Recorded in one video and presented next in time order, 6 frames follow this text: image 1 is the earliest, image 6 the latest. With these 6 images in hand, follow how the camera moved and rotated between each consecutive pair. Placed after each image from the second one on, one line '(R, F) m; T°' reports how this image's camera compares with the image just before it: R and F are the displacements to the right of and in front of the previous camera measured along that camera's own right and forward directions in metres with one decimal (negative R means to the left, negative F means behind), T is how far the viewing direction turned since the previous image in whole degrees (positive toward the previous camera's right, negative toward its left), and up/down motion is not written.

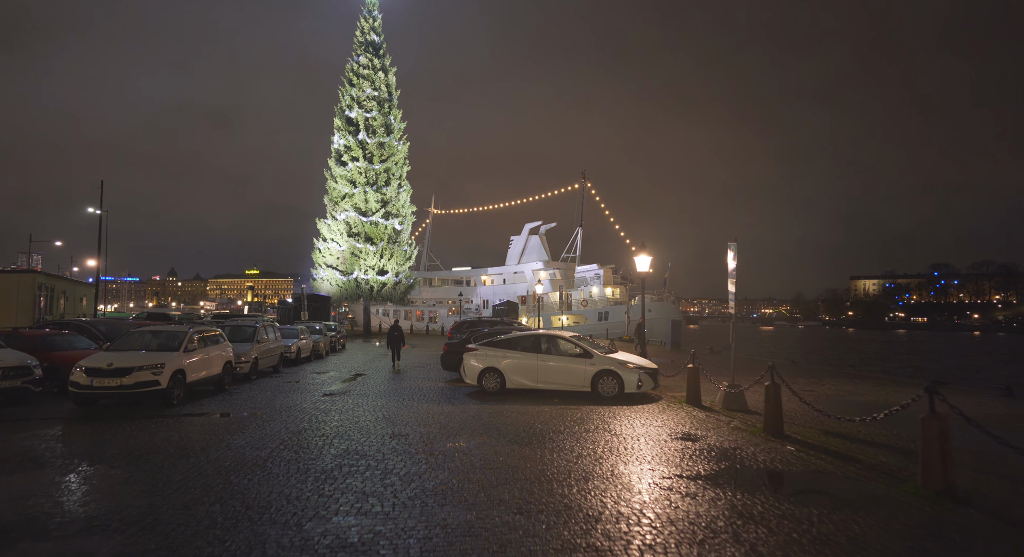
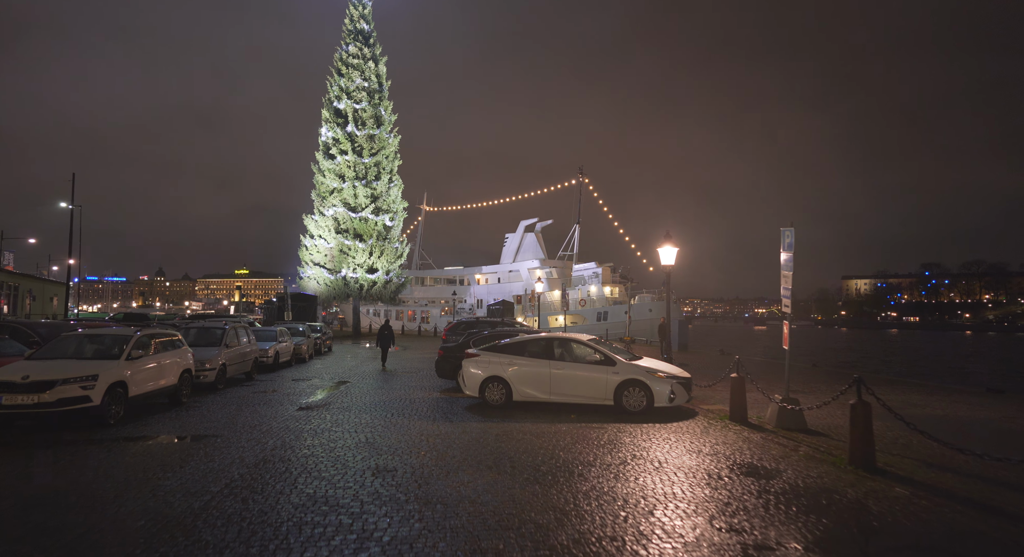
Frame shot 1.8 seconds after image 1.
(-0.3, +1.8) m; +1°
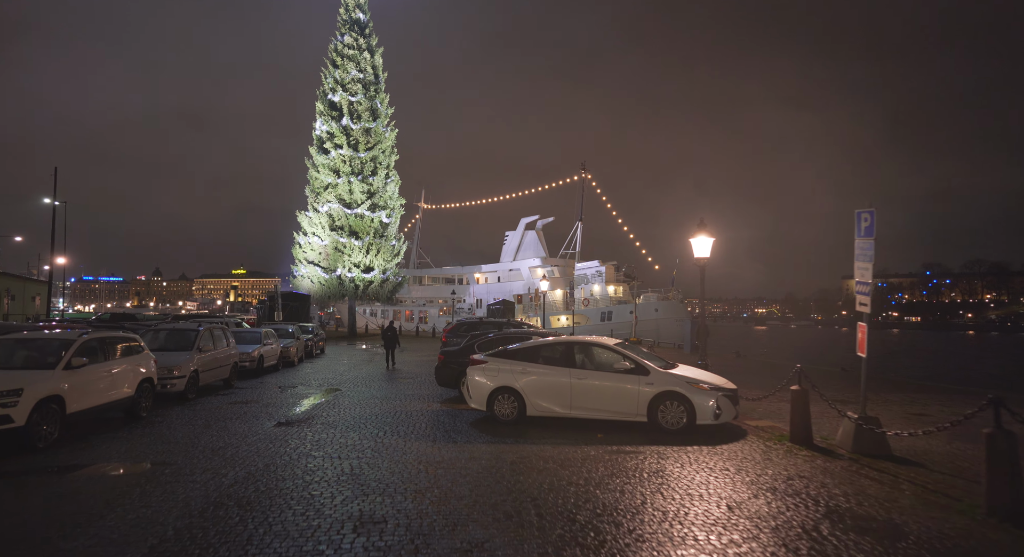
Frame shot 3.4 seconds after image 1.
(-0.3, +1.5) m; 0°
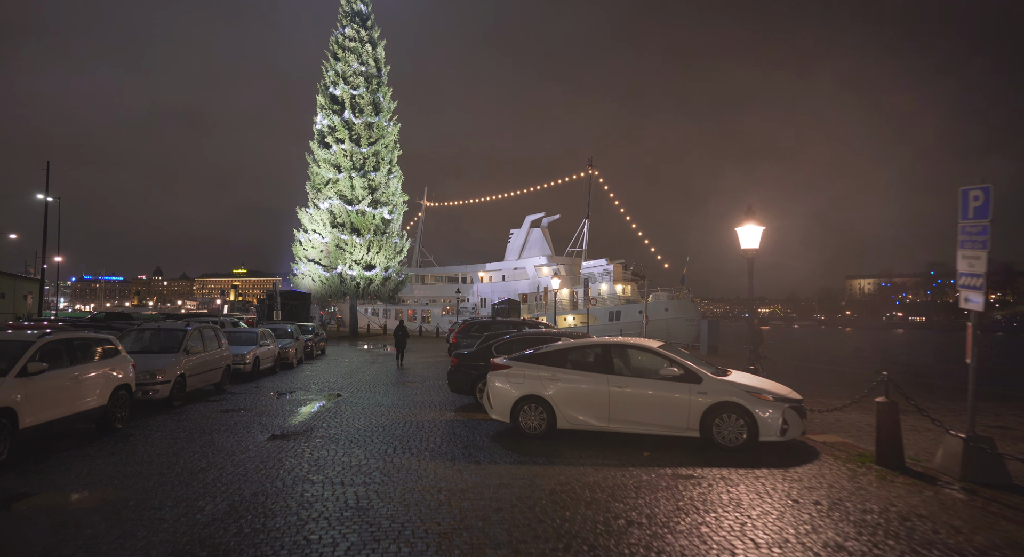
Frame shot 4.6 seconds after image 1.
(-0.4, +1.2) m; 0°
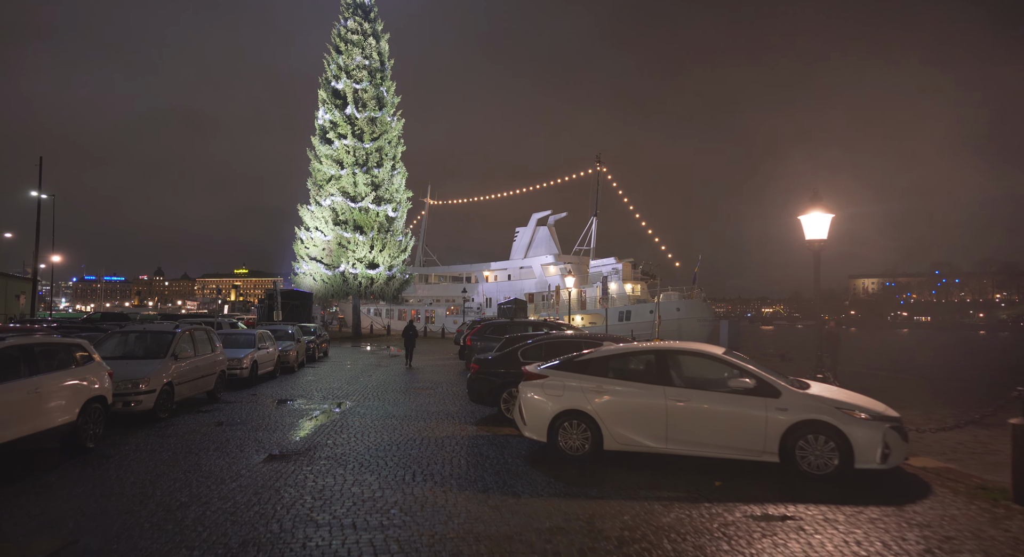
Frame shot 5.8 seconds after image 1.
(-0.5, +1.2) m; 0°
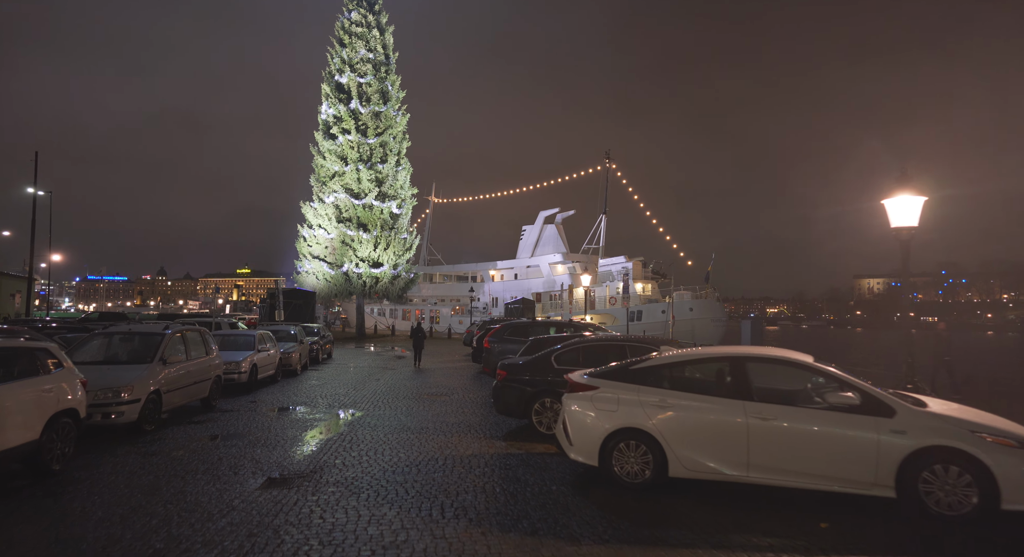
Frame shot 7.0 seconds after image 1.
(-0.5, +1.1) m; 0°
